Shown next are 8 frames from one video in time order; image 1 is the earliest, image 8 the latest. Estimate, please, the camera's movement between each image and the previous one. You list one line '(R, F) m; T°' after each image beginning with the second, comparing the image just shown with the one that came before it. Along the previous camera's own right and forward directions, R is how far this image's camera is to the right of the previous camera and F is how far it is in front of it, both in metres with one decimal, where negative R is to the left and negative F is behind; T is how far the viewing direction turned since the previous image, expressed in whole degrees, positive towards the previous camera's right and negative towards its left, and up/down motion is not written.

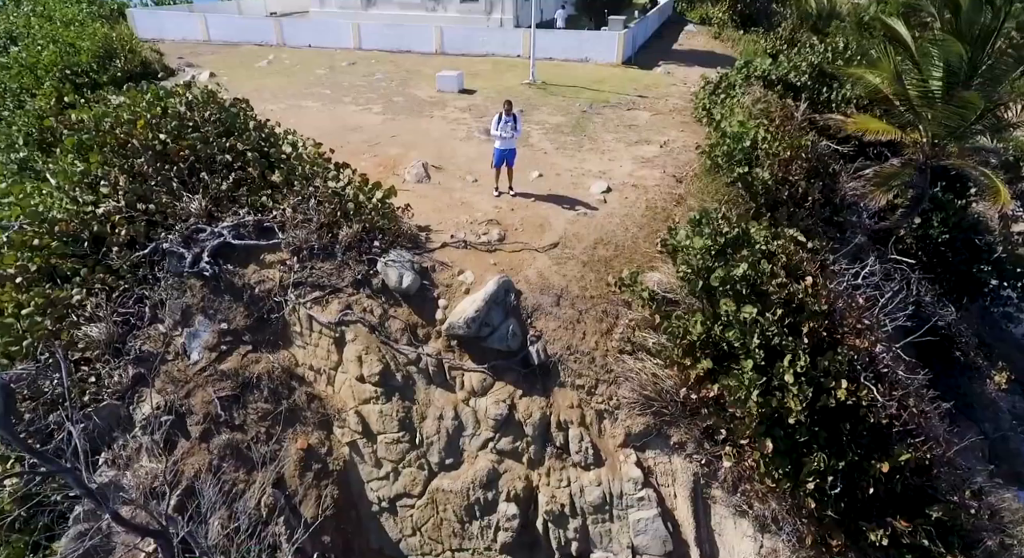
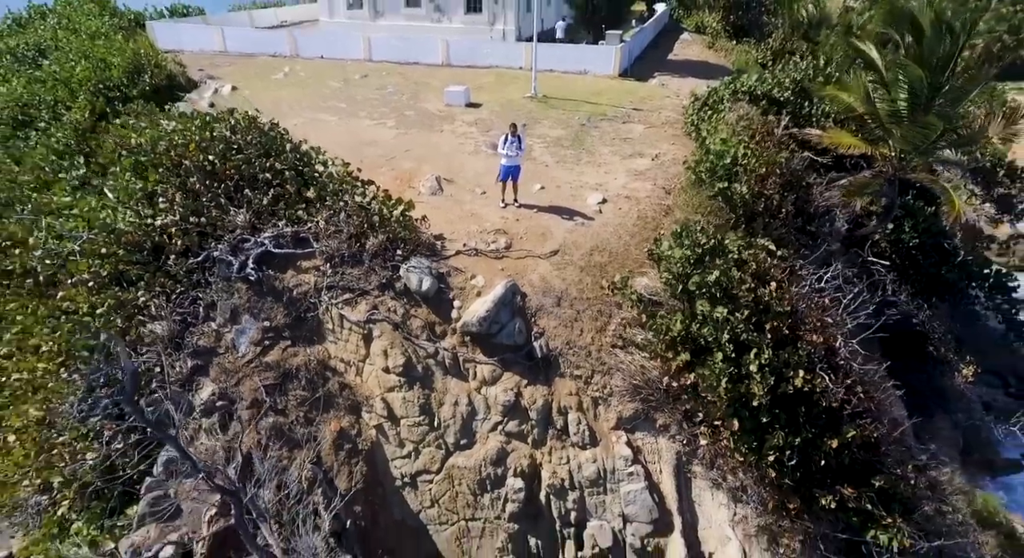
(-0.1, -1.0) m; 0°
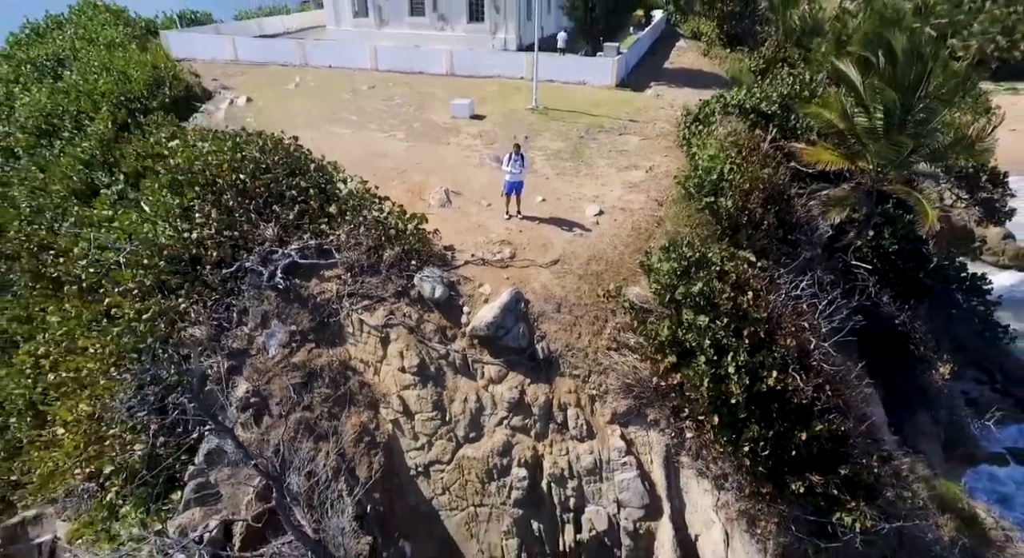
(-0.1, -0.8) m; 0°
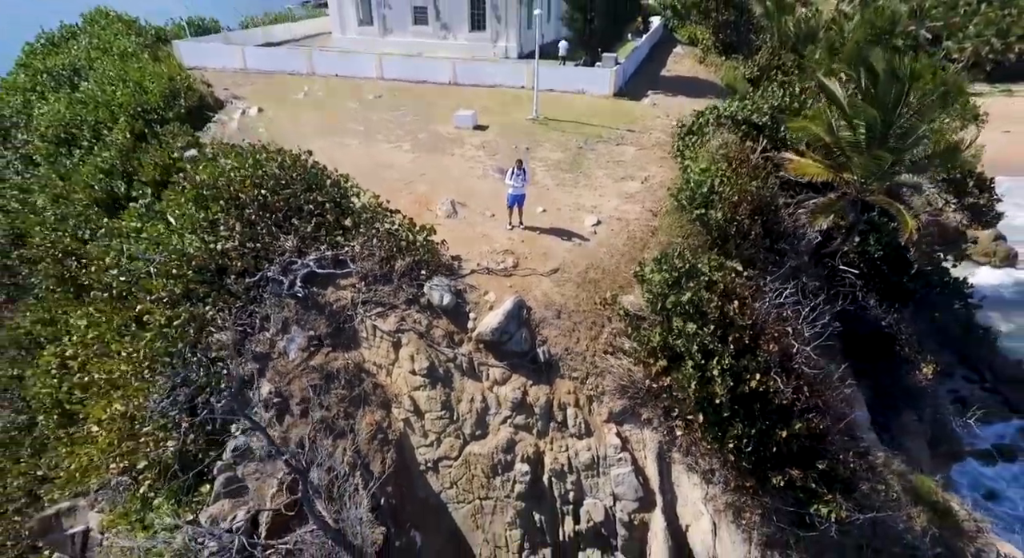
(-0.1, -0.6) m; 0°
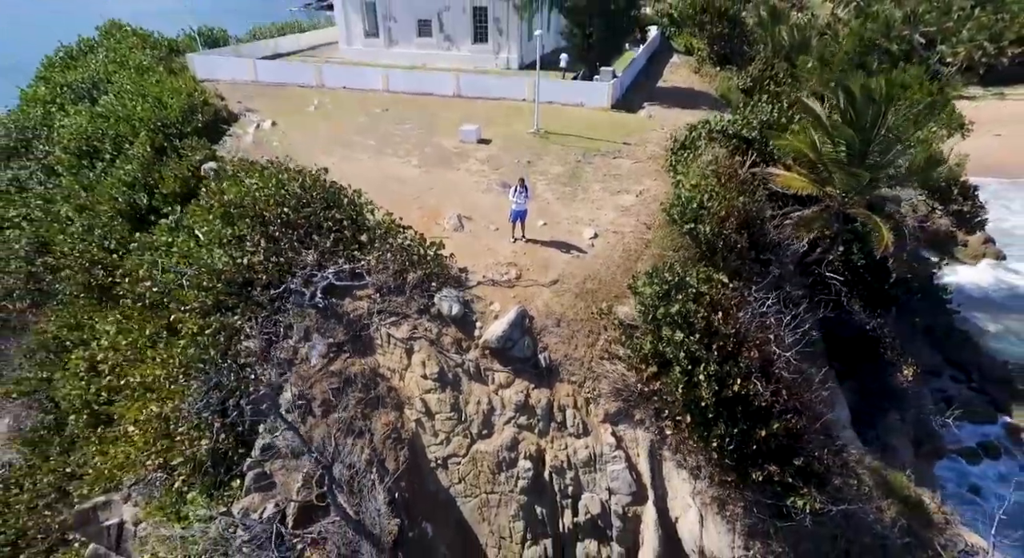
(-0.1, -0.8) m; 0°
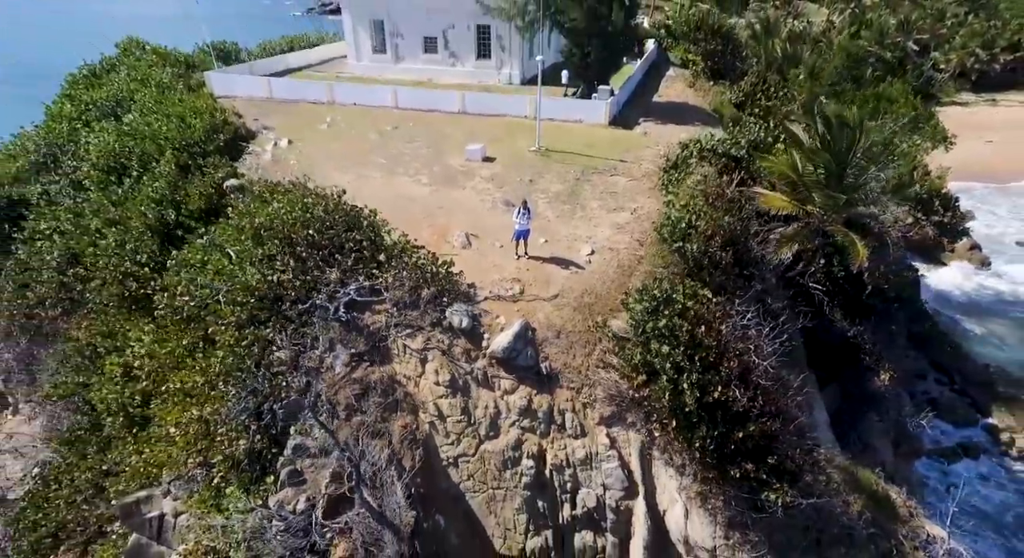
(-0.1, -1.1) m; 0°
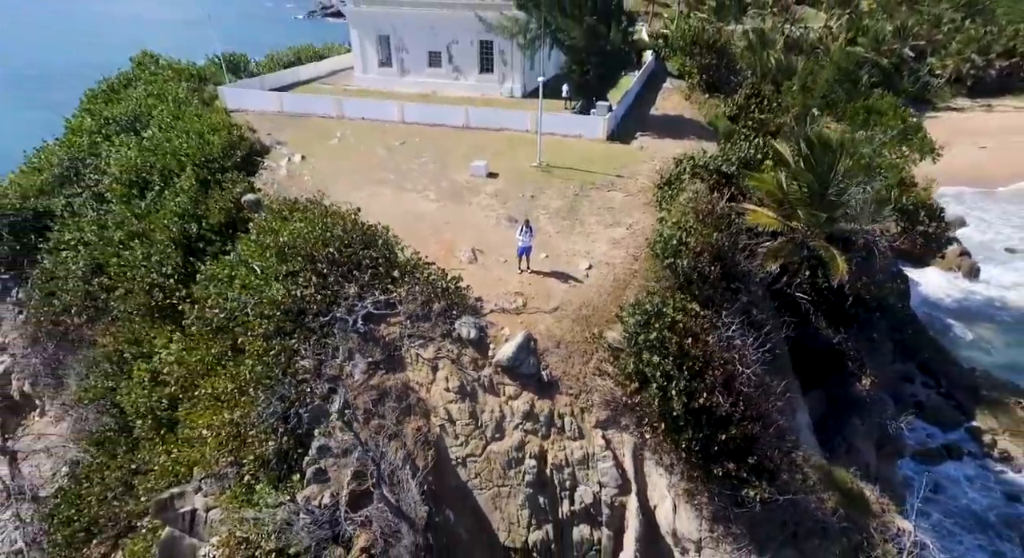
(-0.1, -1.0) m; 0°
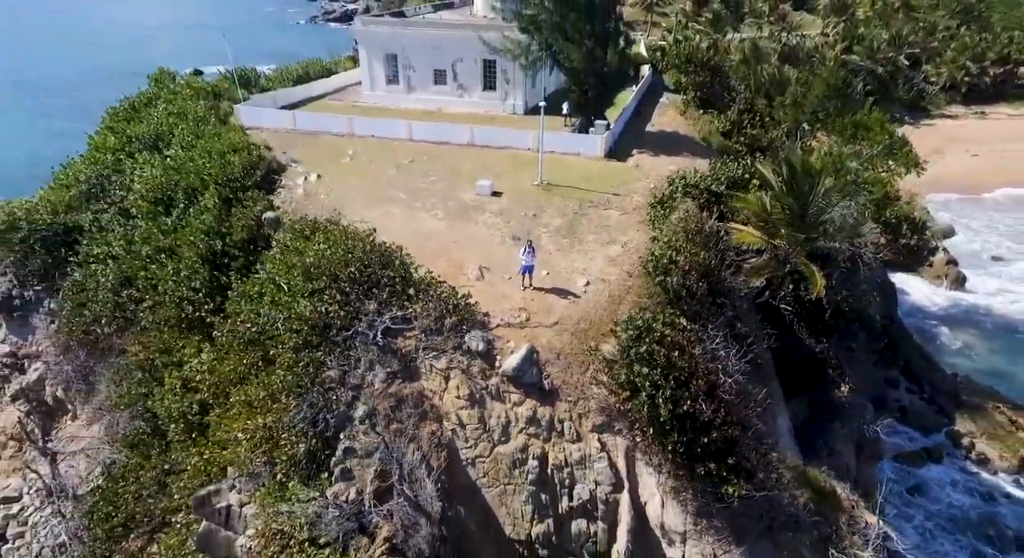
(-0.1, -1.3) m; 0°
